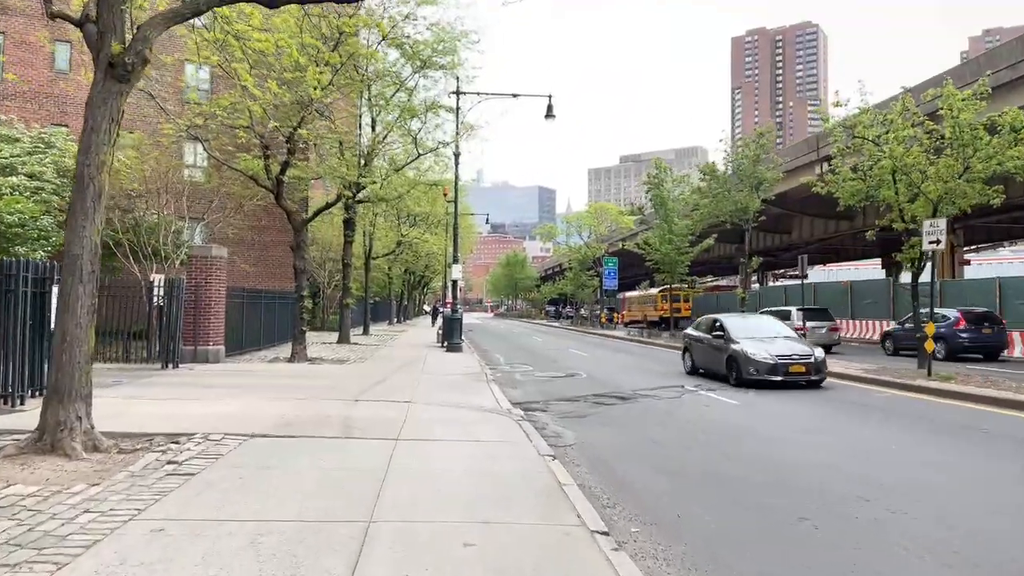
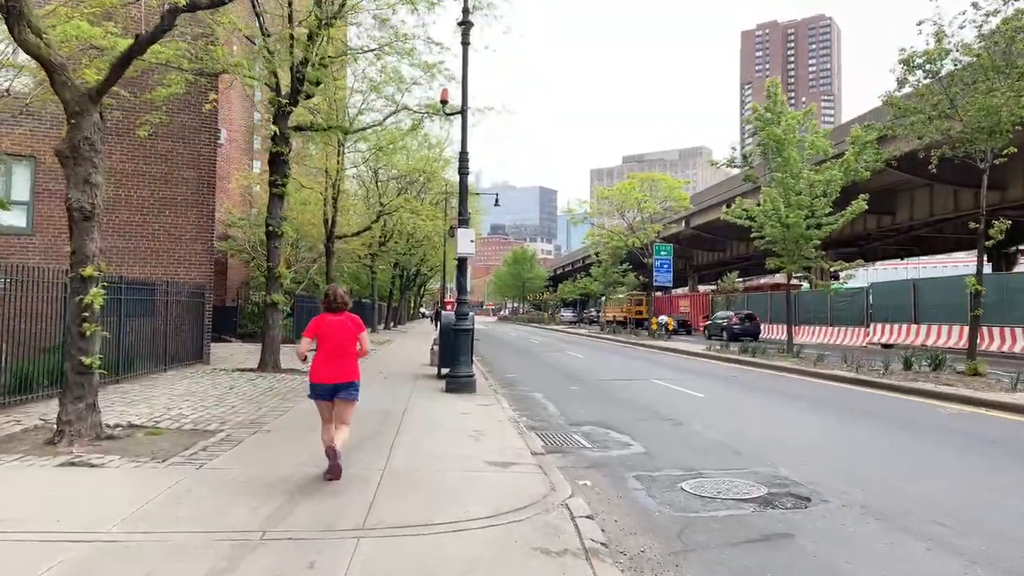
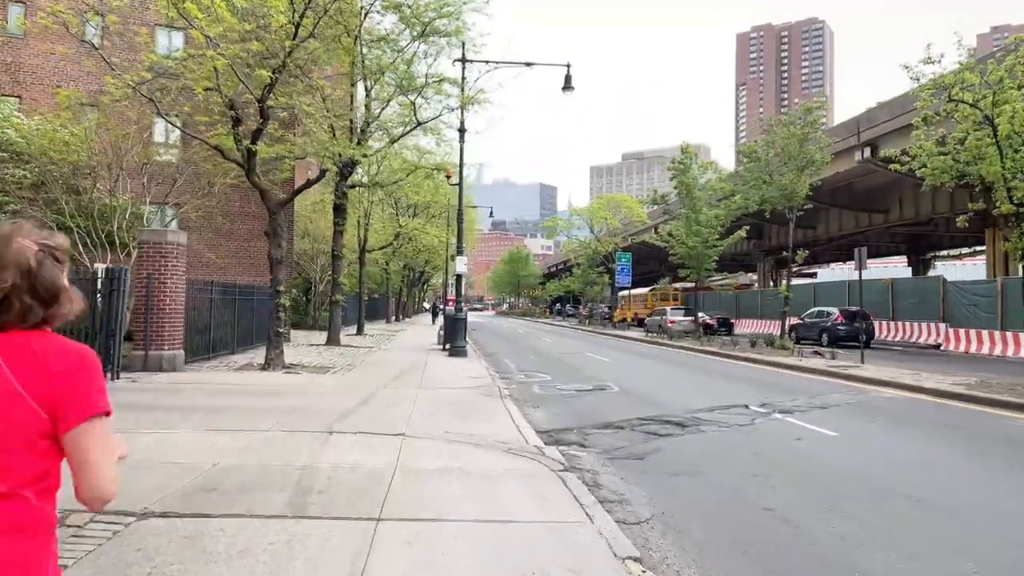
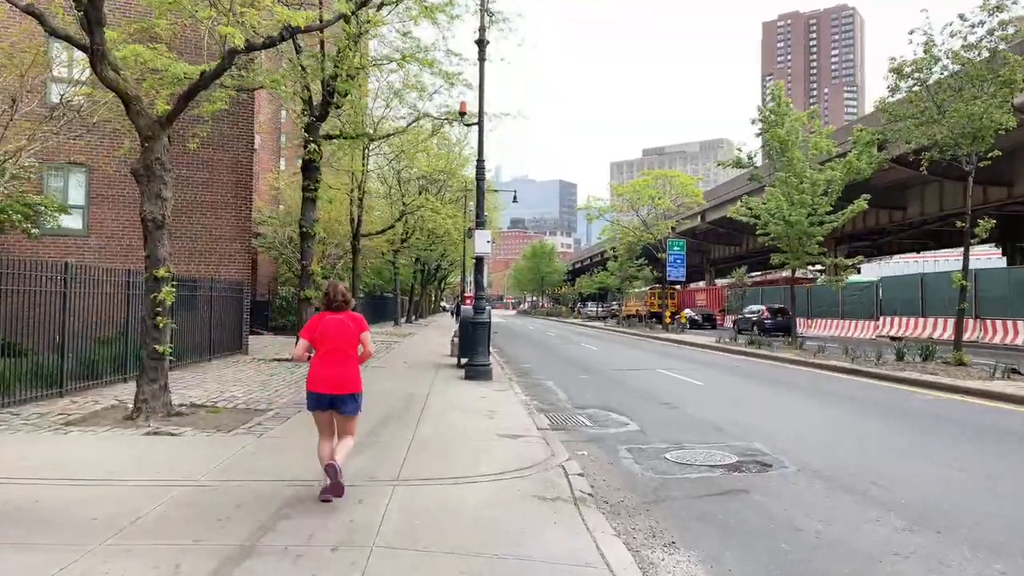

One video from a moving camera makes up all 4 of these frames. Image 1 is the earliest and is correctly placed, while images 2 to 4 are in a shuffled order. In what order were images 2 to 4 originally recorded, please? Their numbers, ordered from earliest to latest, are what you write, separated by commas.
3, 4, 2
